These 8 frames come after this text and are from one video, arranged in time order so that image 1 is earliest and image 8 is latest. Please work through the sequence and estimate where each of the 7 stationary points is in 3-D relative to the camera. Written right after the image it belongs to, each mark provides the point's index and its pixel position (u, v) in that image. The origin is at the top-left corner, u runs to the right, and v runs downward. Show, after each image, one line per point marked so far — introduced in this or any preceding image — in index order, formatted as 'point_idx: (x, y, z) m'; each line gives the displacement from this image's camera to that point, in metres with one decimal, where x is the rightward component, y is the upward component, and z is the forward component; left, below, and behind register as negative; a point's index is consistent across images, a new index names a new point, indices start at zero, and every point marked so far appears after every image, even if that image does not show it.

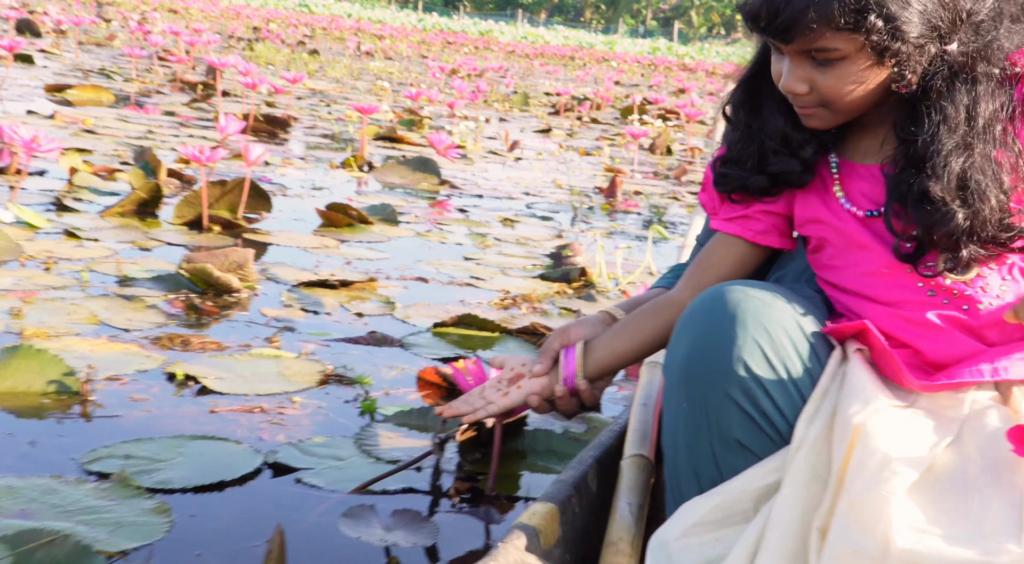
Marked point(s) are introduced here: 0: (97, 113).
0: (-1.7, +0.7, +6.0) m
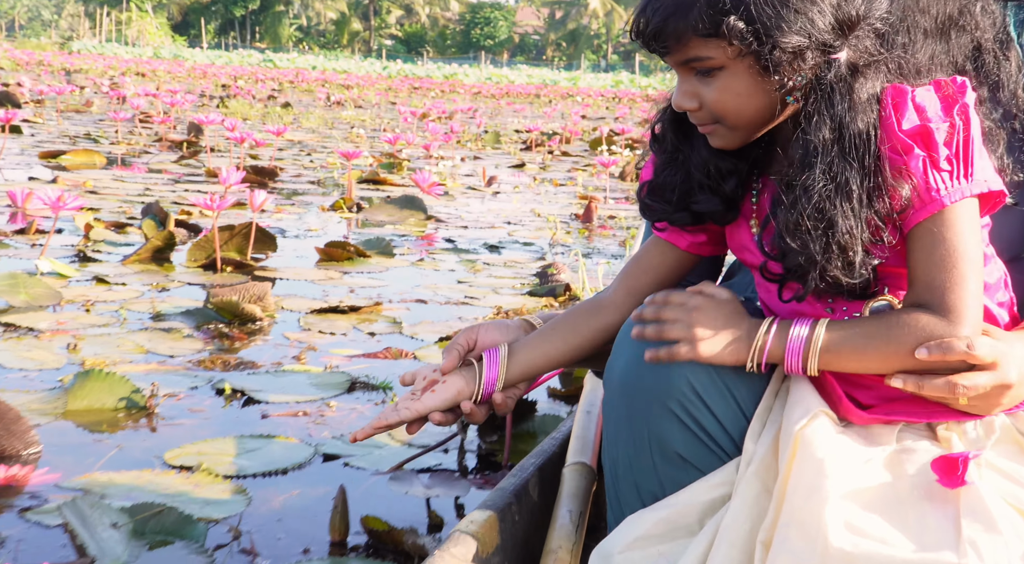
0: (-1.8, +0.5, +6.3) m
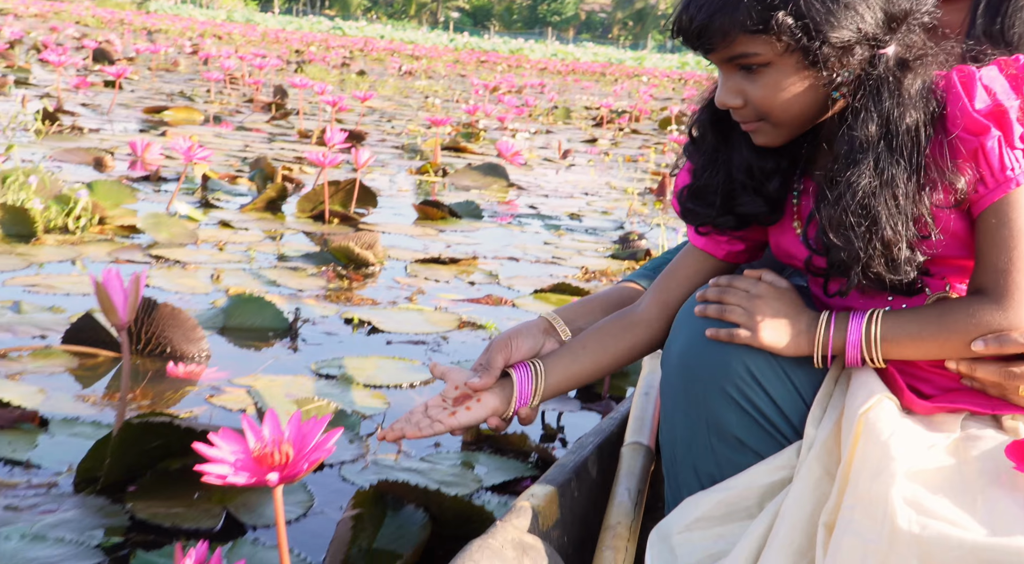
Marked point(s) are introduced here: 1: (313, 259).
0: (-1.4, +0.7, +6.7) m
1: (-0.5, +0.1, +3.5) m
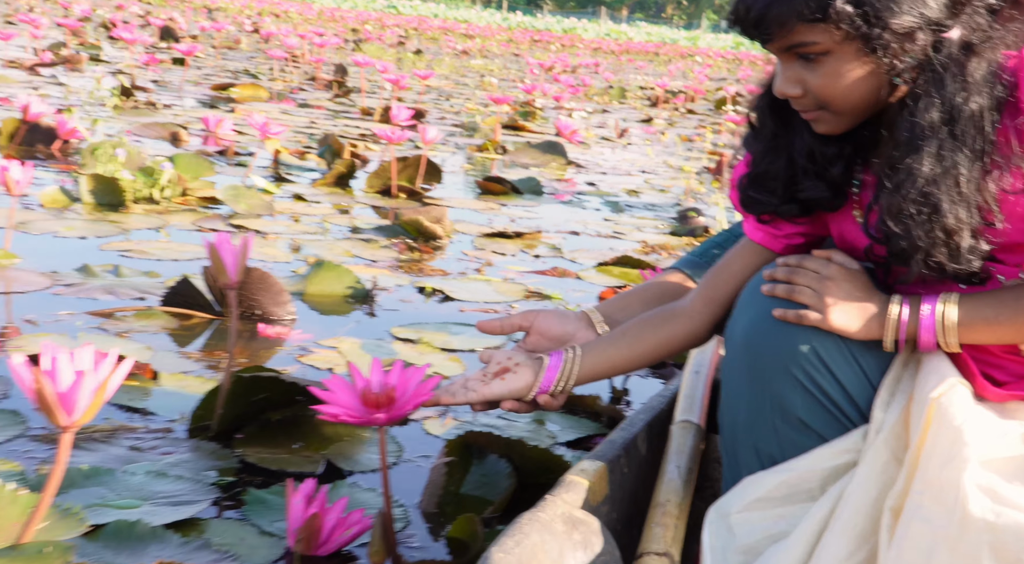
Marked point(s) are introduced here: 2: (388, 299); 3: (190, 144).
0: (-1.2, +0.8, +6.9) m
1: (-0.3, +0.1, +3.7) m
2: (-0.2, 0.0, +2.9) m
3: (-1.1, +0.5, +4.9) m
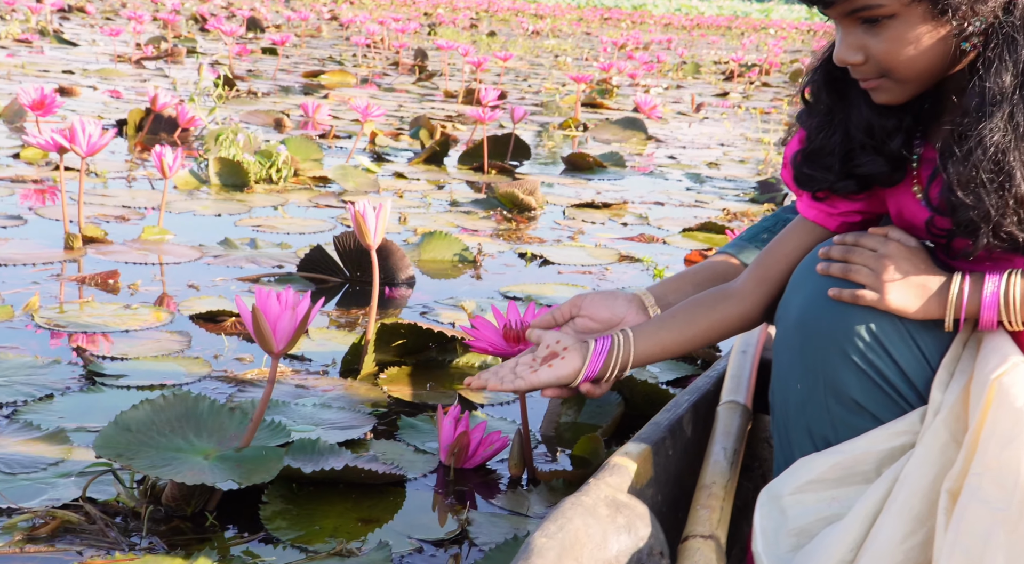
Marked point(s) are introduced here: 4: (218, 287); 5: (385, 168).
0: (-0.8, +0.9, +7.2) m
1: (-0.1, +0.2, +4.0) m
2: (0.0, 0.0, +3.2) m
3: (-0.8, +0.5, +5.3) m
4: (-0.5, 0.0, +2.7) m
5: (-0.4, +0.3, +4.5) m
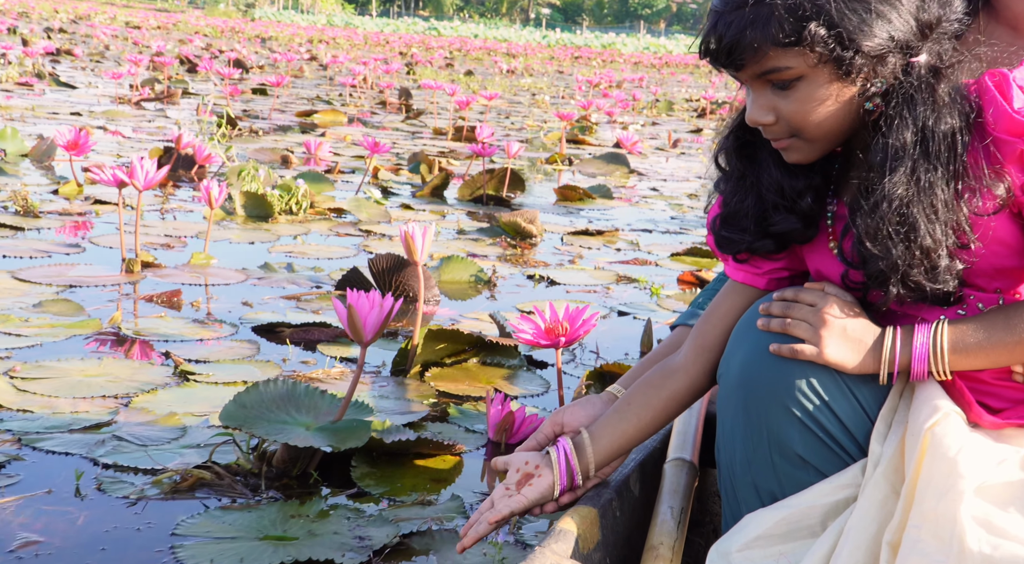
0: (-0.8, +0.8, +7.5) m
1: (-0.1, +0.1, +4.3) m
2: (0.0, 0.0, +3.5) m
3: (-0.8, +0.4, +5.6) m
4: (-0.5, 0.0, +3.0) m
5: (-0.4, +0.3, +4.9) m
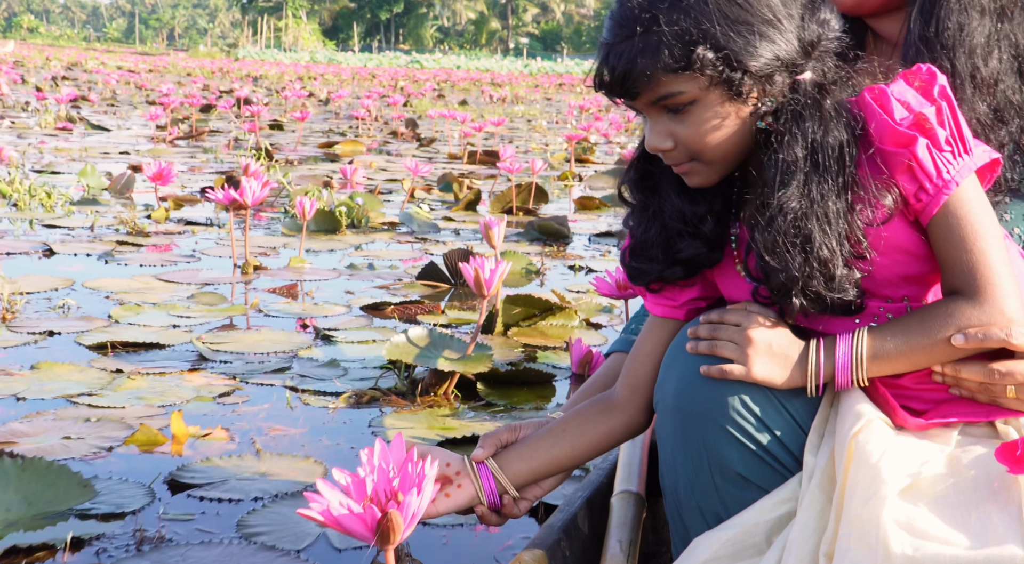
0: (-0.8, +0.7, +8.2) m
1: (0.0, +0.2, +5.0) m
2: (+0.1, 0.0, +4.2) m
3: (-0.7, +0.4, +6.3) m
4: (-0.4, 0.0, +3.6) m
5: (-0.3, +0.2, +5.5) m
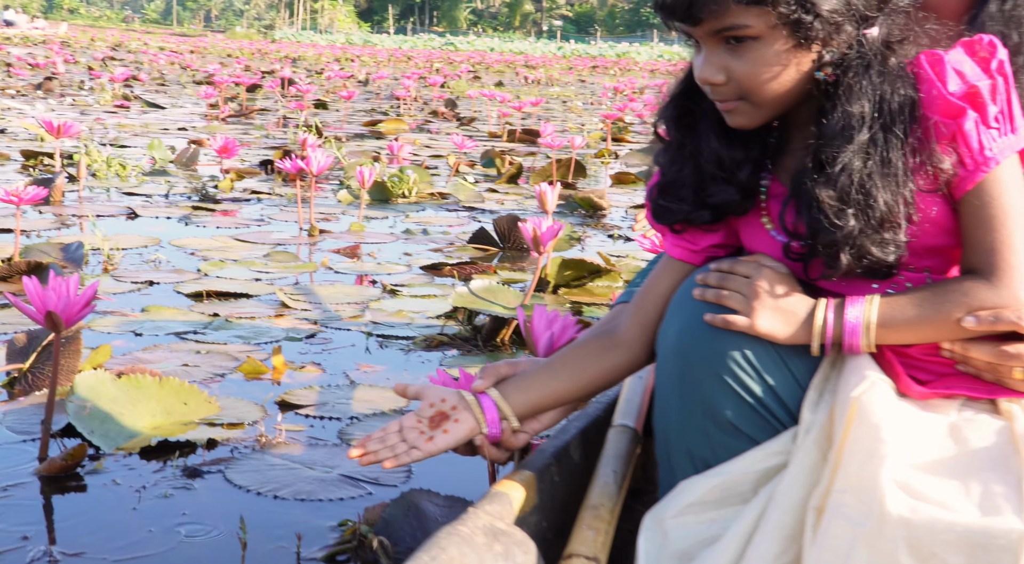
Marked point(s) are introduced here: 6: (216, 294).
0: (-0.6, +0.8, +8.6) m
1: (+0.2, +0.3, +5.3) m
2: (+0.2, +0.1, +4.5) m
3: (-0.5, +0.5, +6.6) m
4: (-0.2, +0.1, +4.0) m
5: (-0.1, +0.4, +5.9) m
6: (-0.6, 0.0, +3.2) m
